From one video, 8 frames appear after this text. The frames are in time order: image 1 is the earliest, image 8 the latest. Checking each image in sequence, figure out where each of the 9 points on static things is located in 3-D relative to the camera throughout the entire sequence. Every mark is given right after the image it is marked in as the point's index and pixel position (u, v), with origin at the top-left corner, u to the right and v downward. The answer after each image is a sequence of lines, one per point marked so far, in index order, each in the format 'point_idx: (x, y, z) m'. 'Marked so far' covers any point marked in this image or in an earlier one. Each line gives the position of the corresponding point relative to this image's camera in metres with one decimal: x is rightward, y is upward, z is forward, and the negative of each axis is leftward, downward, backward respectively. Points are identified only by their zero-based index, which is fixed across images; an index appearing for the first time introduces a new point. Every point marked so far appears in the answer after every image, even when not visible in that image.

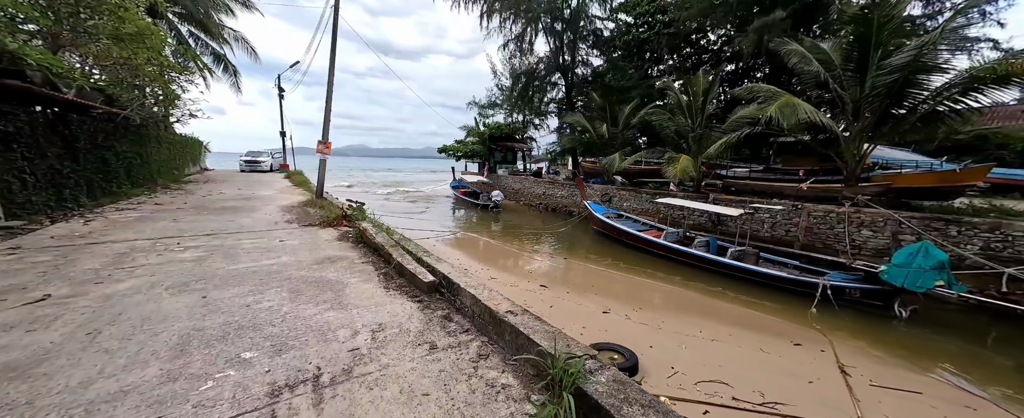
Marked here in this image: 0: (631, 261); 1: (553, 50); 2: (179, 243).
0: (+2.9, -1.3, +8.5) m
1: (+1.9, +7.8, +16.6) m
2: (-4.1, -0.4, +4.1) m
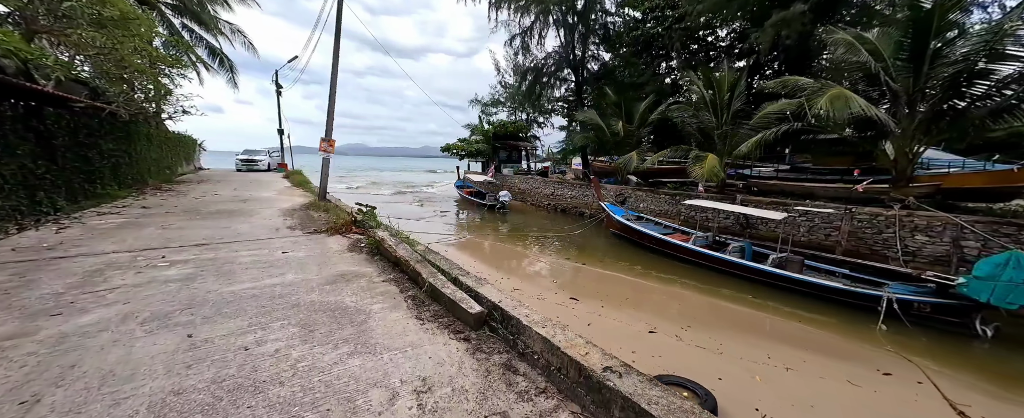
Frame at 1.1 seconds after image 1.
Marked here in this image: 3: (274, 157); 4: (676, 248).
0: (+3.3, -1.4, +8.0) m
1: (+2.3, +7.7, +16.0) m
2: (-3.6, -0.5, +3.5) m
3: (-13.1, +2.9, +18.4) m
4: (+3.9, -0.9, +7.9) m
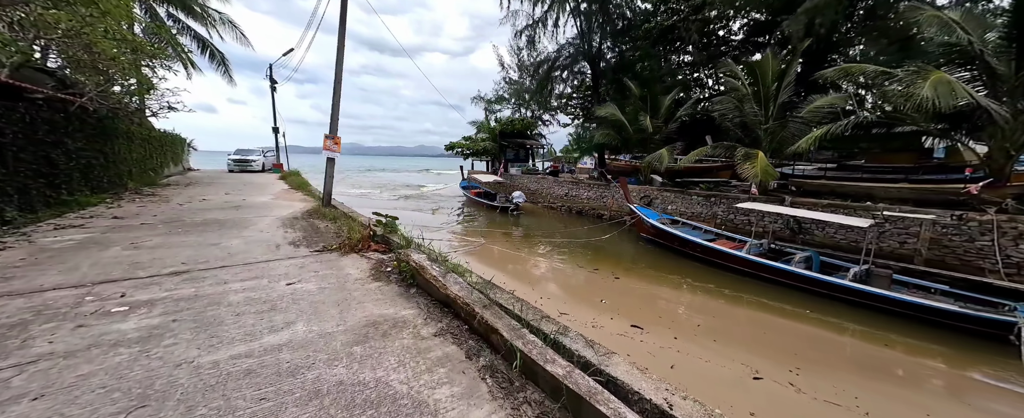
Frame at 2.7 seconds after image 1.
0: (+3.9, -1.5, +7.1) m
1: (+2.8, +7.7, +15.1) m
2: (-3.0, -0.7, +2.6) m
3: (-12.6, +2.7, +17.4) m
4: (+4.5, -1.0, +7.1) m
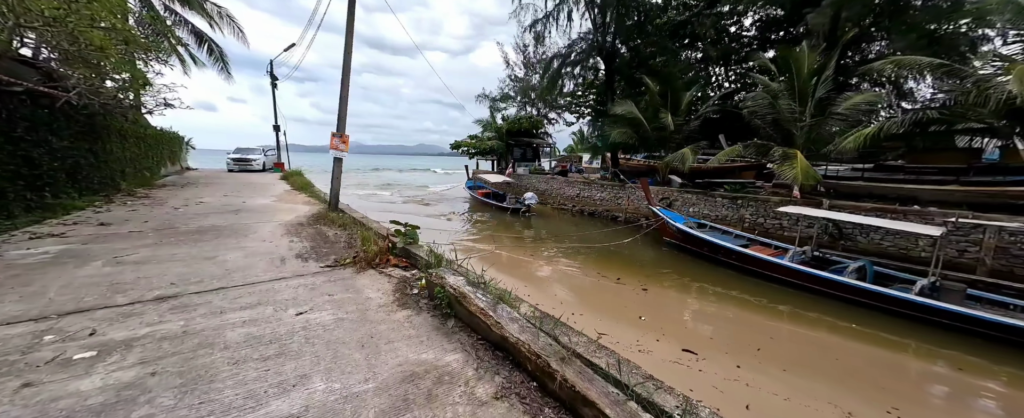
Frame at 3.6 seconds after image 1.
0: (+4.3, -1.5, +6.6) m
1: (+3.2, +7.6, +14.5) m
2: (-2.5, -0.7, +2.0) m
3: (-12.2, +2.7, +16.8) m
4: (+5.0, -1.1, +6.5) m
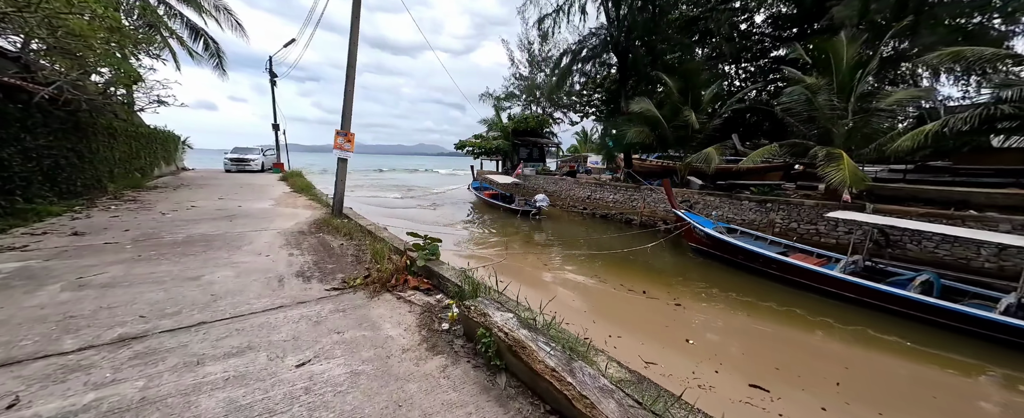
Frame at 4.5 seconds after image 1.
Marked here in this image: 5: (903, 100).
0: (+4.7, -1.6, +6.0) m
1: (+3.6, +7.5, +14.0) m
2: (-2.2, -0.8, +1.5) m
3: (-11.8, +2.6, +16.3) m
4: (+5.3, -1.2, +6.0) m
5: (+7.6, +2.1, +6.5) m
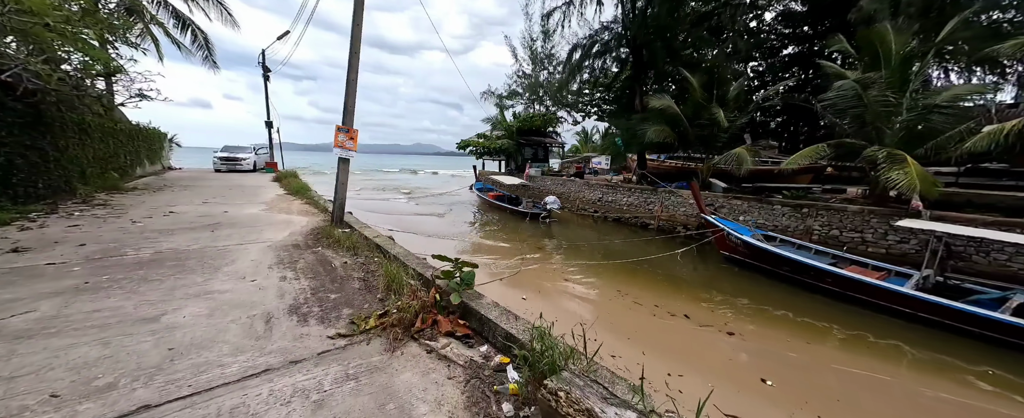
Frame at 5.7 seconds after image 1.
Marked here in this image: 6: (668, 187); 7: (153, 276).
0: (+5.1, -1.8, +5.3) m
1: (+3.9, +7.4, +13.3) m
2: (-1.7, -1.0, +0.7) m
3: (-11.5, +2.5, +15.4) m
4: (+5.7, -1.3, +5.3) m
5: (+8.0, +2.0, +5.8) m
6: (+5.3, +0.7, +11.5) m
7: (-3.1, -0.6, +2.9) m
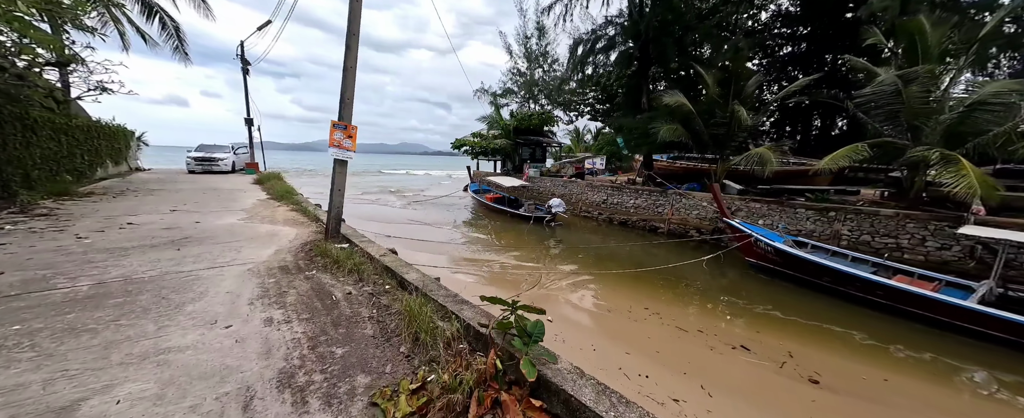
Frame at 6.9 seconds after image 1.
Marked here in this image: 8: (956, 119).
0: (+5.4, -1.9, +4.8) m
1: (+3.9, +7.3, +12.7) m
2: (-1.2, -1.1, 0.0) m
3: (-11.5, +2.4, +14.3) m
4: (+6.1, -1.4, +4.8) m
5: (+8.3, +1.9, +5.4) m
6: (+5.4, +0.6, +11.0) m
7: (-2.7, -0.7, +2.1) m
8: (+7.8, +1.6, +5.9) m
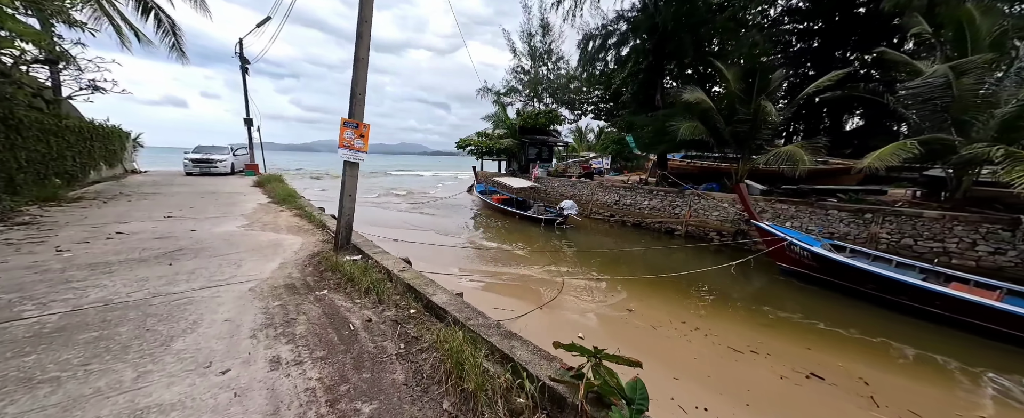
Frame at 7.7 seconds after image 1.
0: (+5.8, -1.9, +4.4) m
1: (+4.3, +7.3, +12.2) m
2: (-0.9, -1.2, -0.5) m
3: (-11.2, +2.2, +13.9) m
4: (+6.4, -1.4, +4.4) m
5: (+8.6, +1.9, +5.0) m
6: (+5.8, +0.6, +10.5) m
7: (-2.4, -0.8, +1.7) m
8: (+8.1, +1.5, +5.4) m
